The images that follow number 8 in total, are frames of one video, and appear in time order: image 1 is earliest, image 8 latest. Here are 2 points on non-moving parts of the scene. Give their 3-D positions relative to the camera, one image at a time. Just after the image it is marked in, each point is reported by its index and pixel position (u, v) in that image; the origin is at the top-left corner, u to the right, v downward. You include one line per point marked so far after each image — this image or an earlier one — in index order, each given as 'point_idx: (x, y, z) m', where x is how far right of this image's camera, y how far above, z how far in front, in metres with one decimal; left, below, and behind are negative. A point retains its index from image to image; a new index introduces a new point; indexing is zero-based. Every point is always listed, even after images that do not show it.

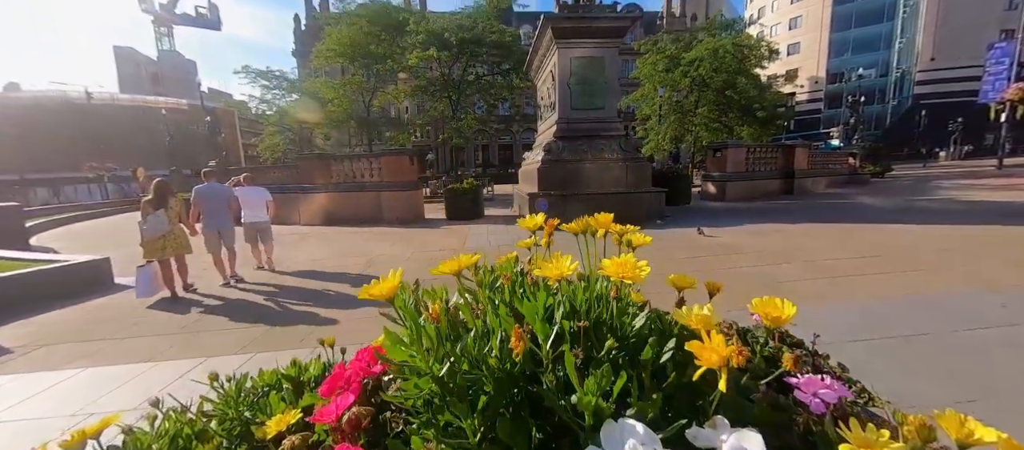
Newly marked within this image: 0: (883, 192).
0: (+12.6, +1.1, +12.5) m
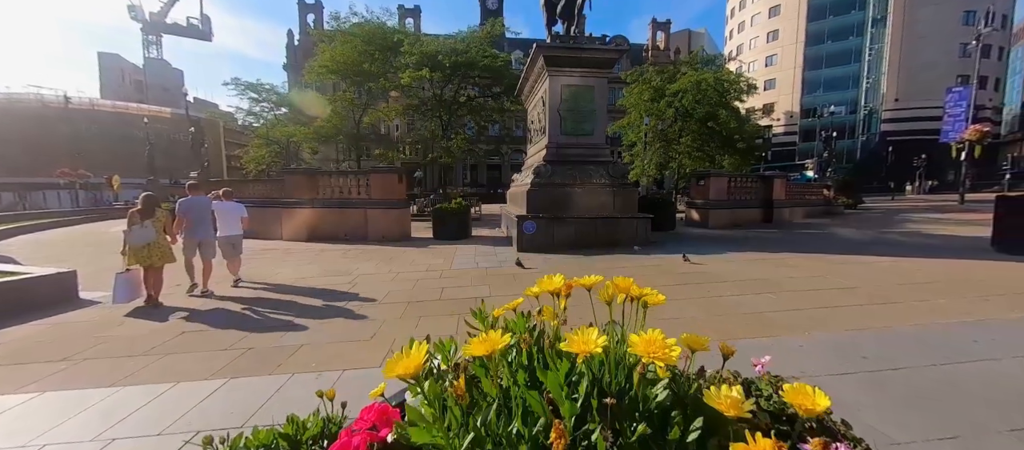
0: (+12.2, +0.1, +13.1) m
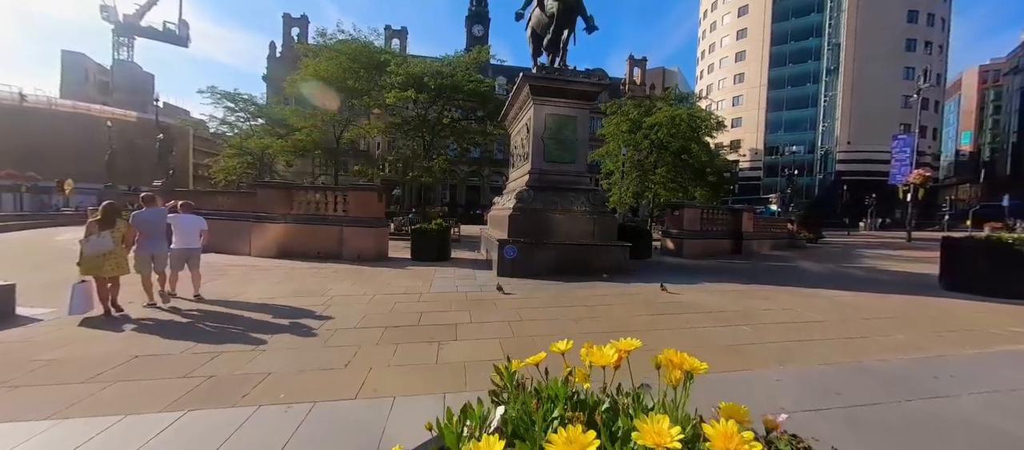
0: (+11.4, -1.2, +13.8) m
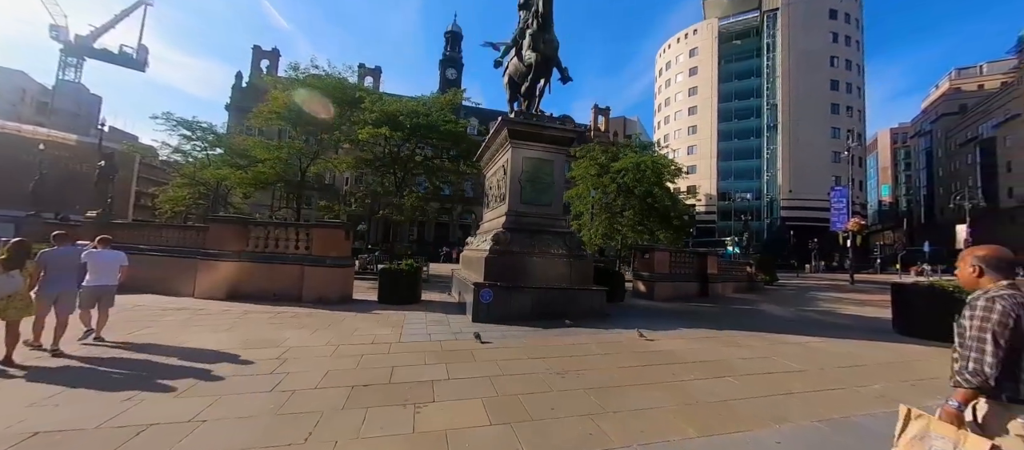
0: (+10.3, -2.9, +14.4) m
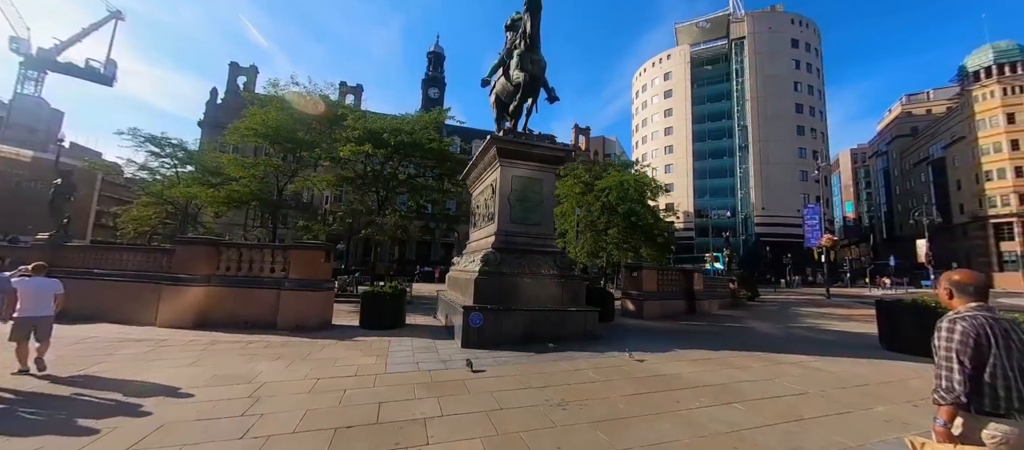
0: (+9.8, -3.6, +14.5) m
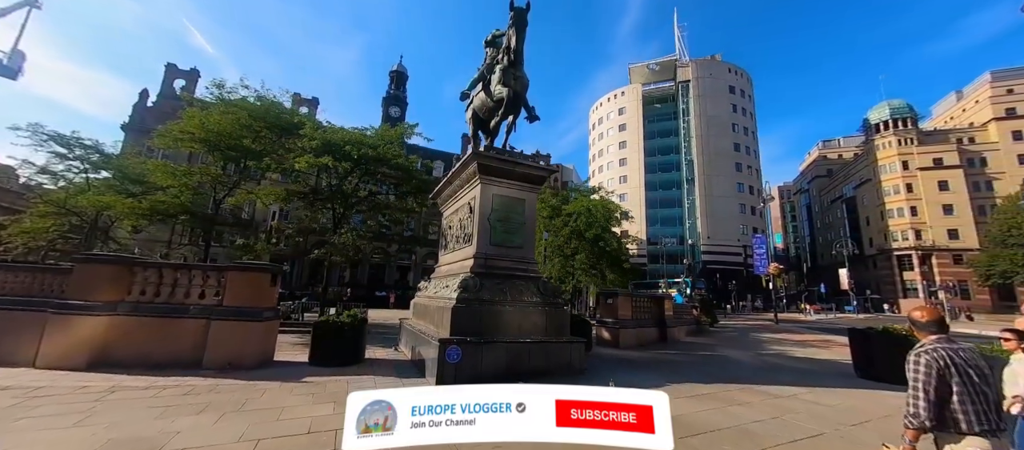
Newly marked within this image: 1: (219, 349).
0: (+8.5, -4.7, +14.6) m
1: (-5.8, -2.4, +7.3) m
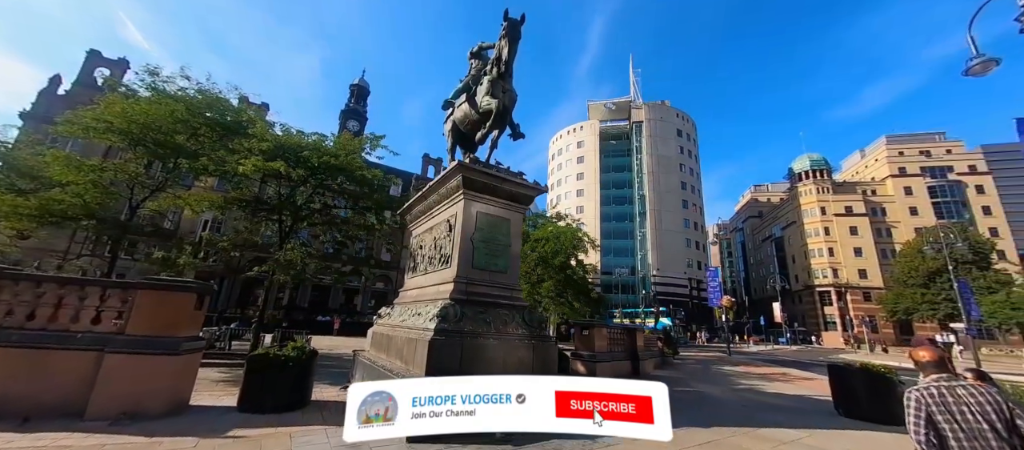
0: (+7.1, -5.9, +14.4) m
1: (-6.0, -2.5, +5.6) m
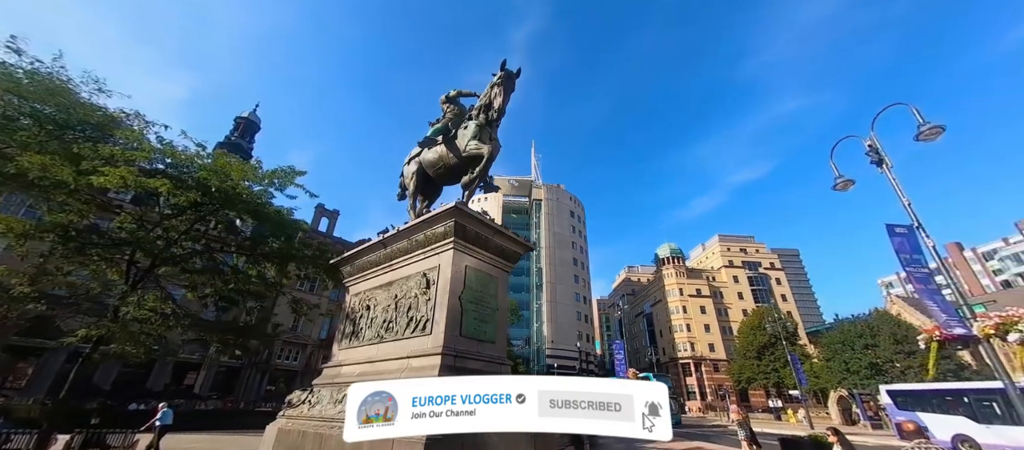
0: (+4.4, -8.7, +13.7) m
1: (-5.4, -2.5, +2.4) m
